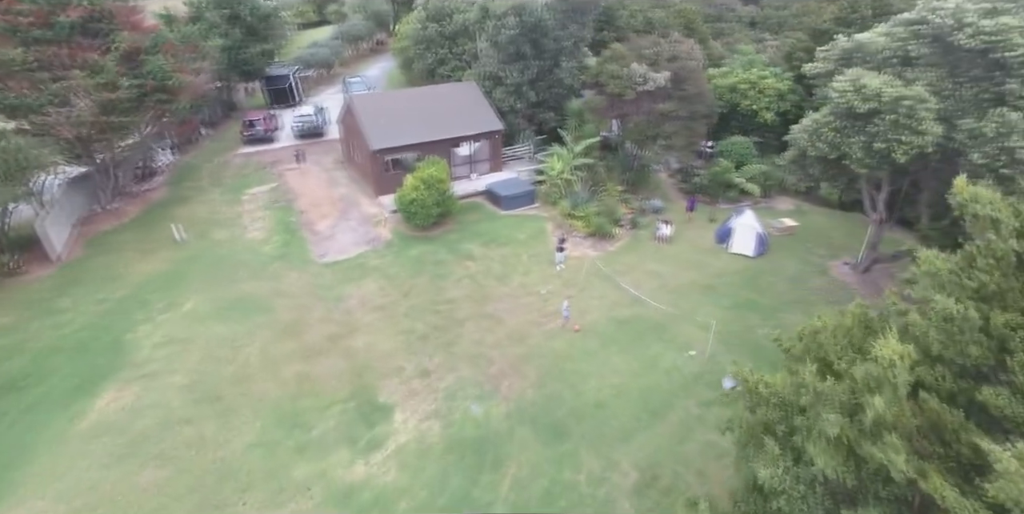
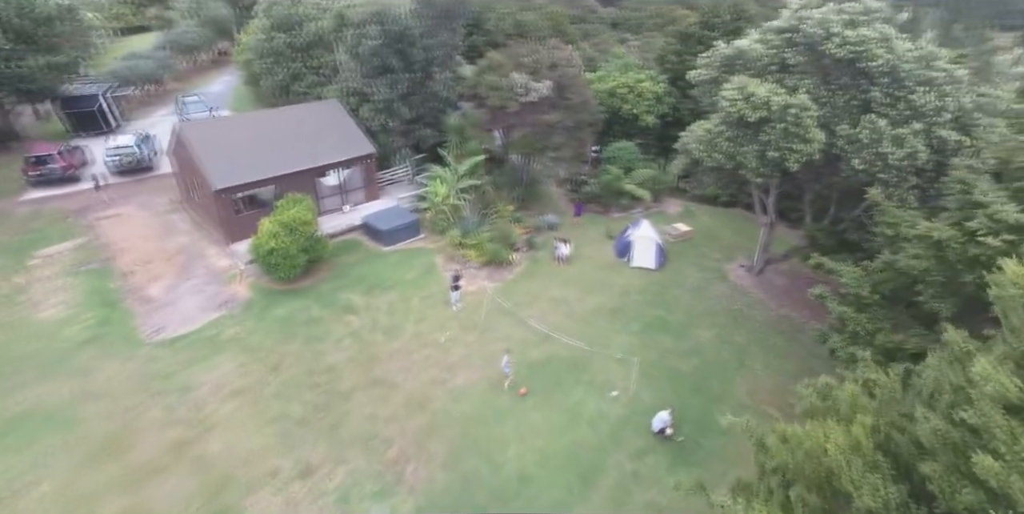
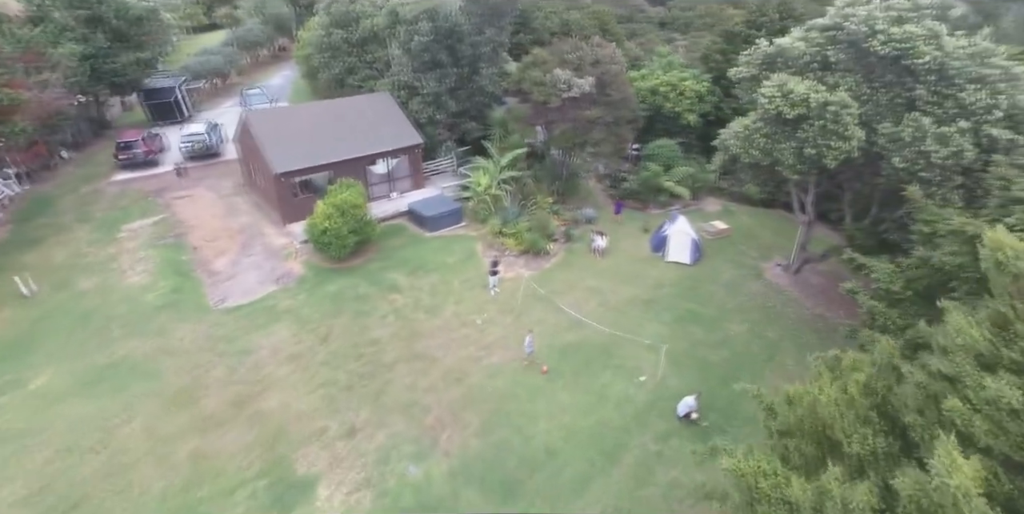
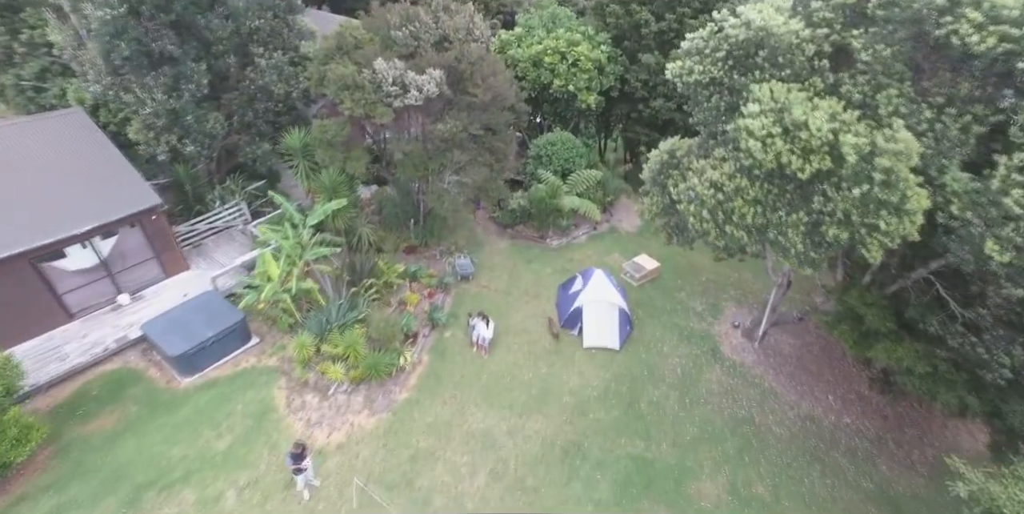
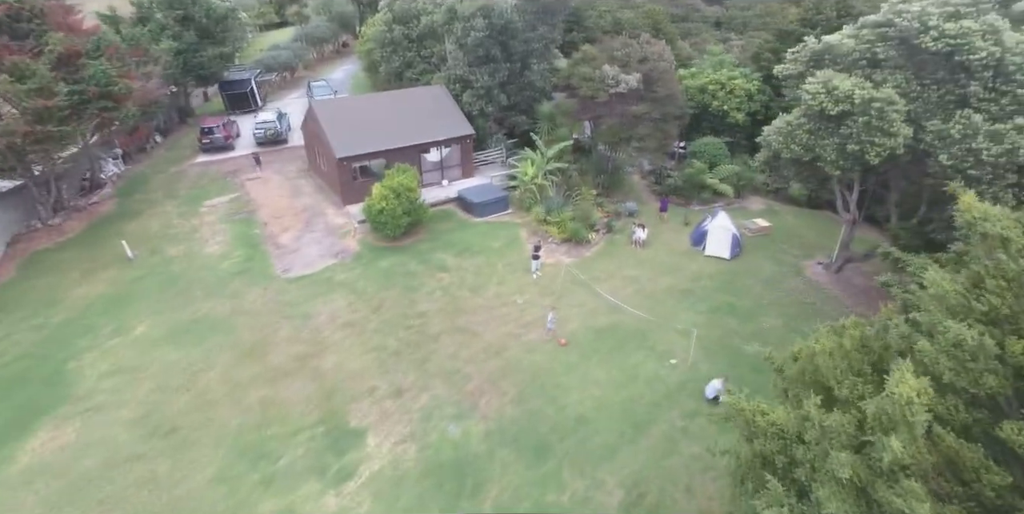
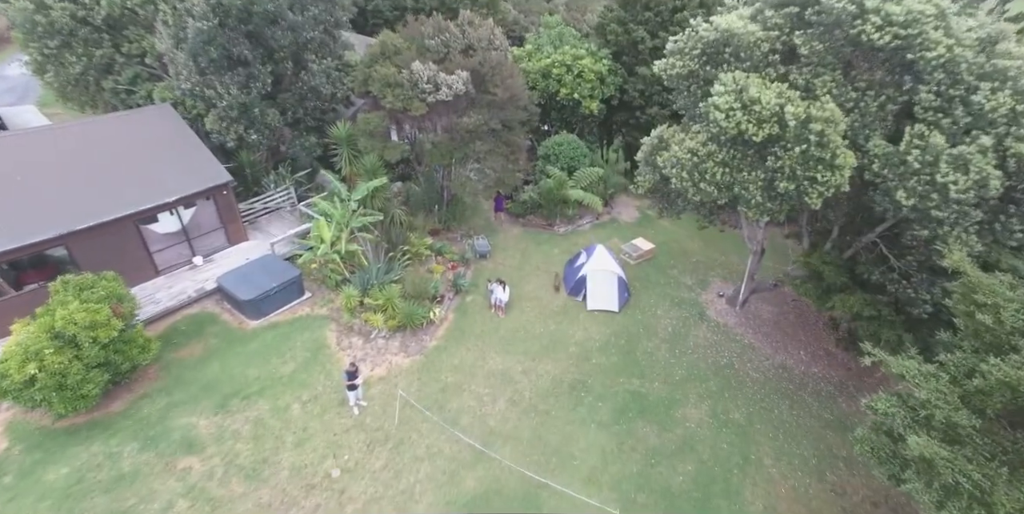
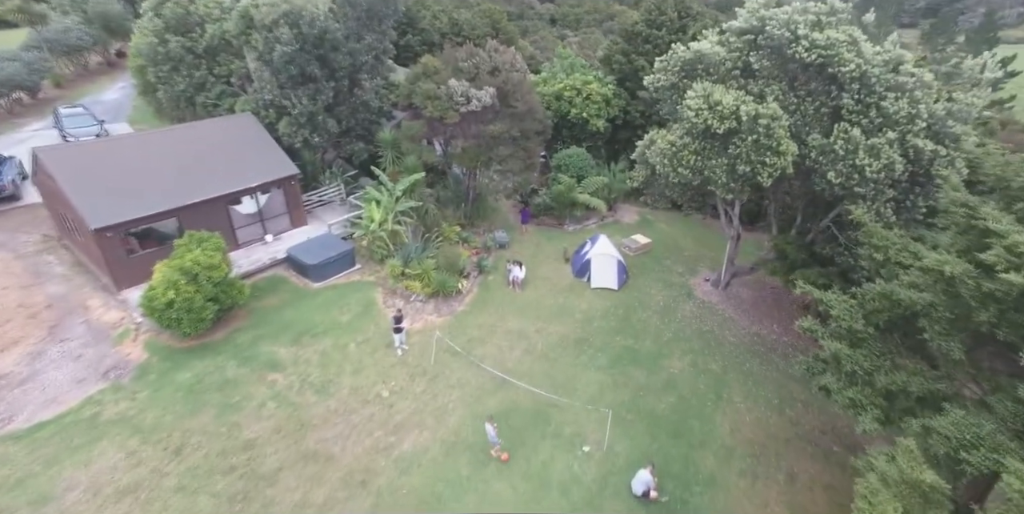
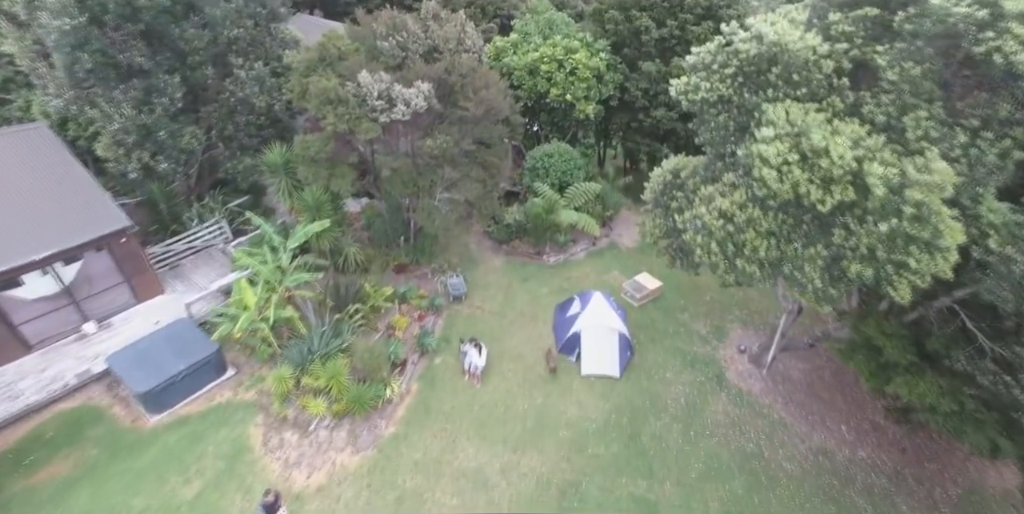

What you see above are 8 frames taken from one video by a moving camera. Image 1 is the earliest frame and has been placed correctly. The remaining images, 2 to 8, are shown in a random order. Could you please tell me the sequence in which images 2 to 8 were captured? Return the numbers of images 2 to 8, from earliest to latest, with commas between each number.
5, 3, 2, 7, 6, 4, 8
